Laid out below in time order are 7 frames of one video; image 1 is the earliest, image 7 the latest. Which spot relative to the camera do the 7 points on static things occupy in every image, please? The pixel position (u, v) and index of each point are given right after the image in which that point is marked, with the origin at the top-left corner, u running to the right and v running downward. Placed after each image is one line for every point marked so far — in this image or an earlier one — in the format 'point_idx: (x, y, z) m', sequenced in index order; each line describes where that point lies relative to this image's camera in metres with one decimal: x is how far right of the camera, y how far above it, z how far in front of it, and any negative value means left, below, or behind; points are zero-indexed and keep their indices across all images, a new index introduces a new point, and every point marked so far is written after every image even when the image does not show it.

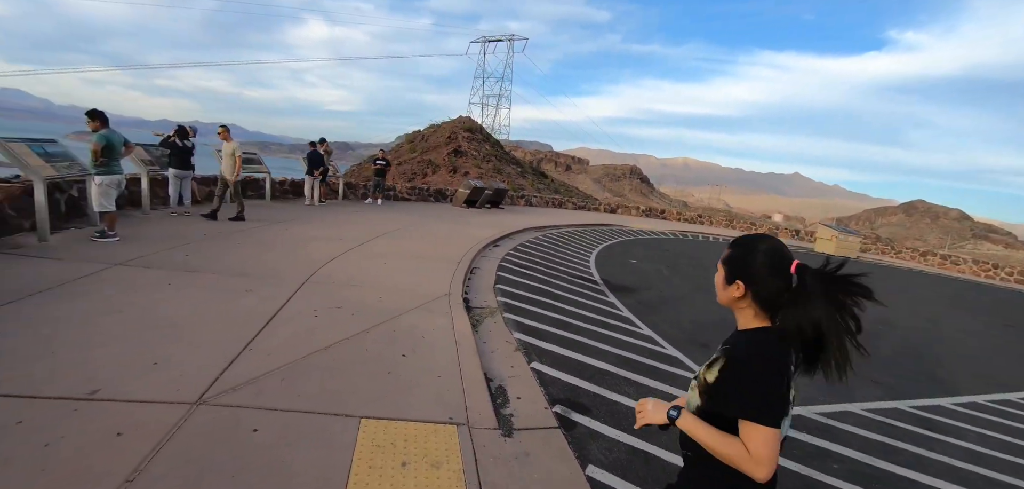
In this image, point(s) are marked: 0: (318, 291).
0: (-2.3, -0.5, +4.9) m
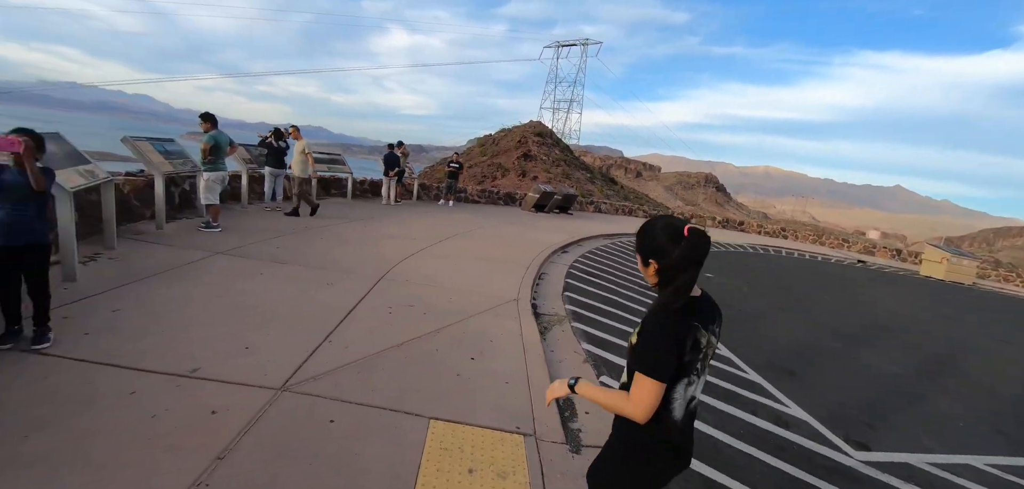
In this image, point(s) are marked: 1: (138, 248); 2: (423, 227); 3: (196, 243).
0: (-1.5, -0.5, +5.0) m
1: (-4.5, -0.1, +5.0) m
2: (-1.9, +0.4, +9.2) m
3: (-4.2, 0.0, +5.6) m
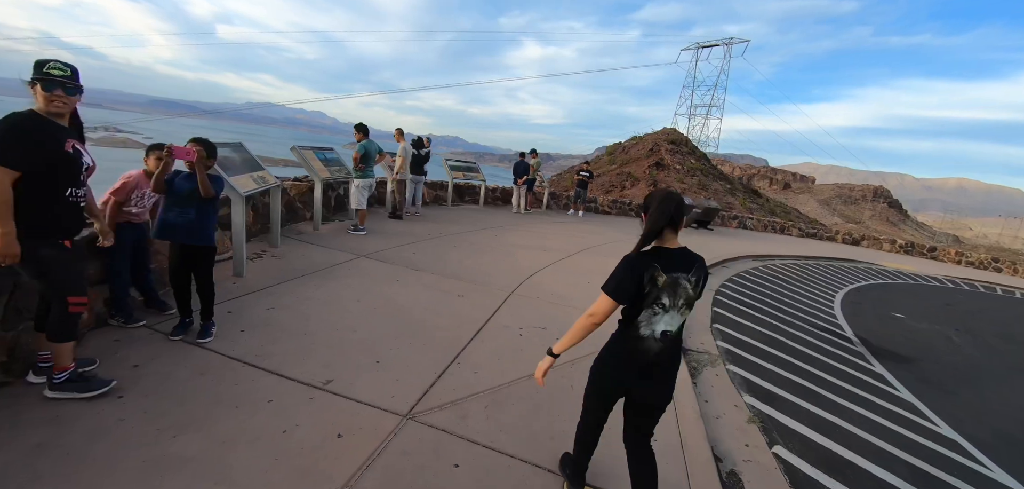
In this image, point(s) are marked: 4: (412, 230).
0: (+0.1, -0.7, +4.6) m
1: (-2.8, 0.0, +5.5) m
2: (+0.8, +0.2, +8.8) m
3: (-2.4, 0.0, +5.9) m
4: (-1.8, +0.3, +7.5) m
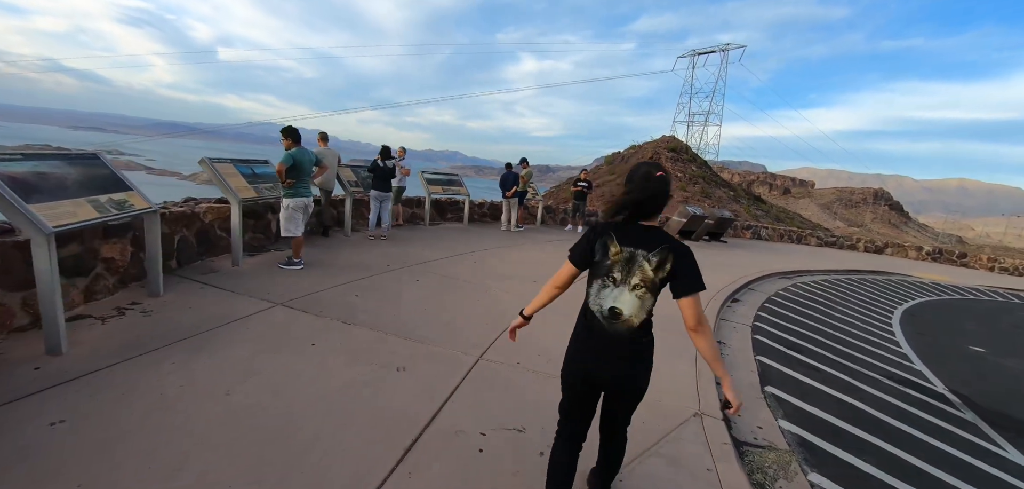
0: (-0.2, -1.0, +3.1) m
1: (-3.1, -0.5, +4.0) m
2: (+0.6, -0.3, +7.3) m
3: (-2.6, -0.4, +4.5) m
4: (-2.1, -0.2, +6.0) m
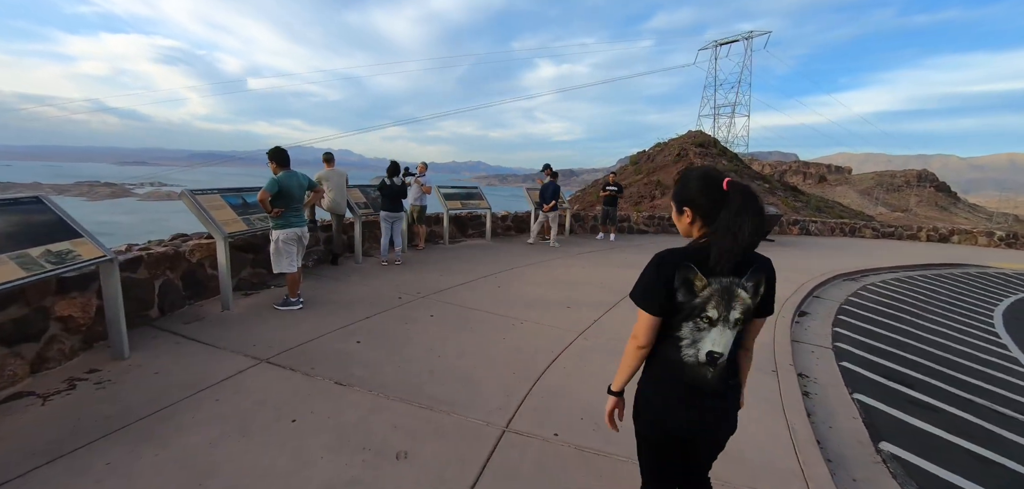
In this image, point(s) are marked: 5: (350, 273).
0: (0.0, -1.2, +2.3) m
1: (-2.8, -0.9, +3.4) m
2: (+1.0, -0.5, +6.5) m
3: (-2.4, -0.8, +3.8) m
4: (-1.7, -0.6, +5.4) m
5: (-2.3, -0.4, +5.9) m
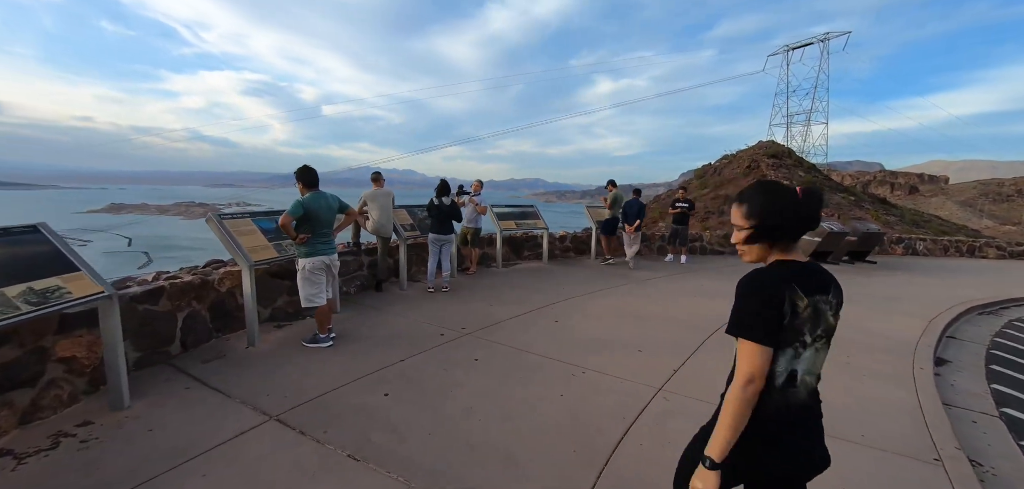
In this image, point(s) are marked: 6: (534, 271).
0: (+0.2, -1.4, +1.5) m
1: (-2.4, -1.1, +3.0) m
2: (+1.8, -0.9, +5.5) m
3: (-1.9, -1.1, +3.3) m
4: (-1.0, -0.9, +4.8) m
5: (-1.6, -0.7, +5.4) m
6: (+0.4, -0.5, +7.7) m
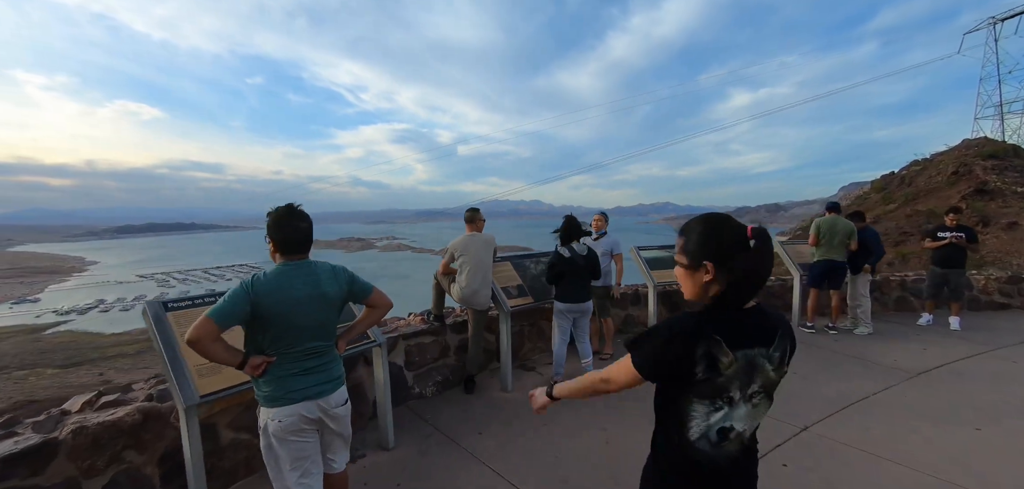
0: (+0.4, -1.8, -1.0) m
1: (-1.8, -1.6, +1.2) m
2: (+3.0, -1.5, +2.4) m
3: (-1.2, -1.6, +1.4) m
4: (+0.1, -1.4, +2.5) m
5: (-0.2, -1.3, +3.3) m
6: (+2.3, -1.2, +4.9) m
